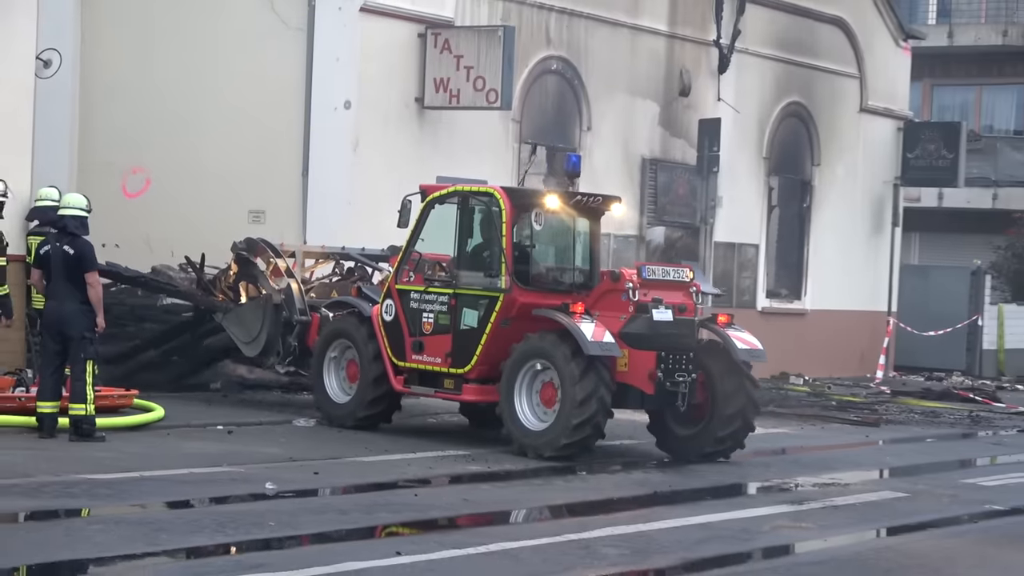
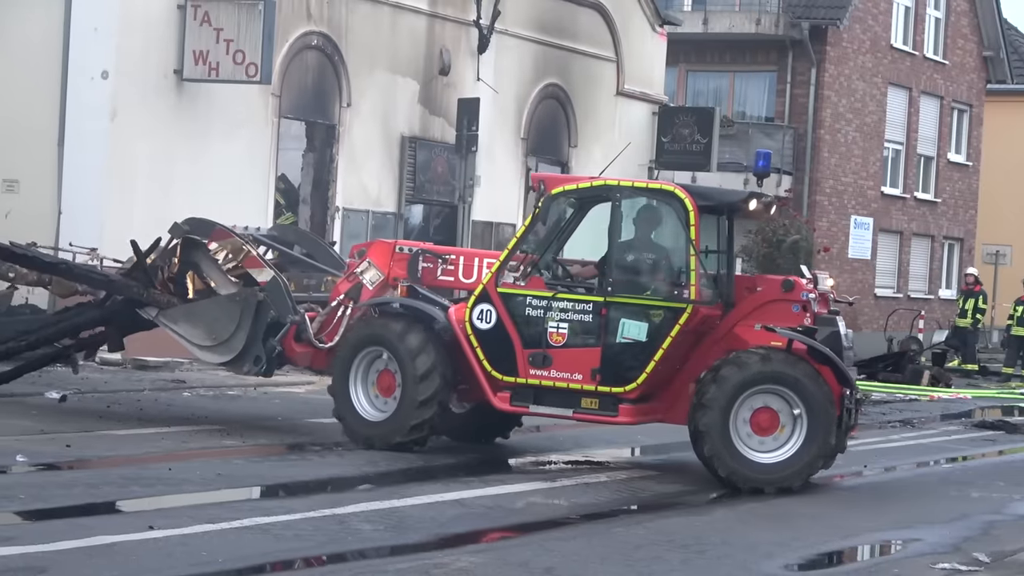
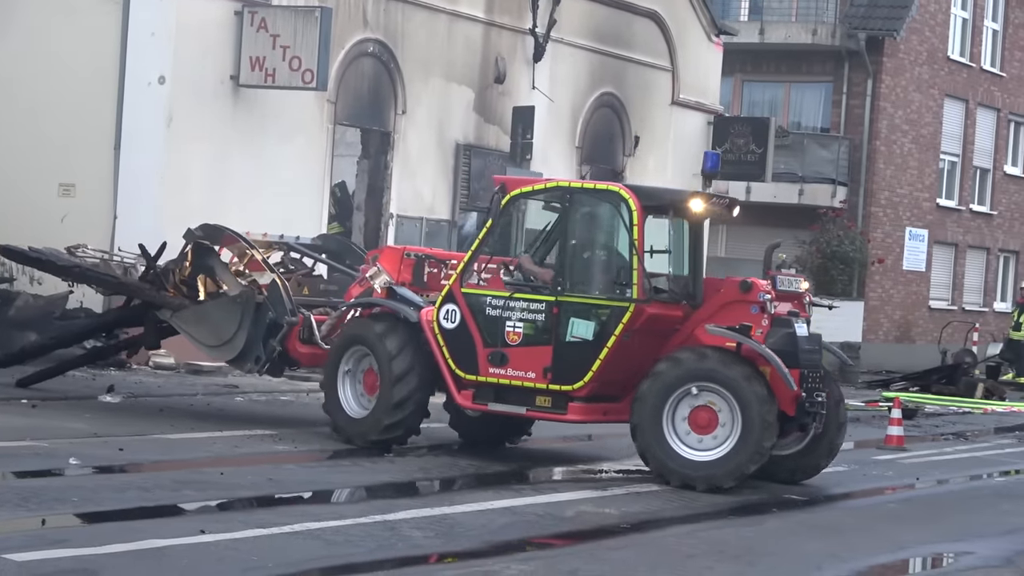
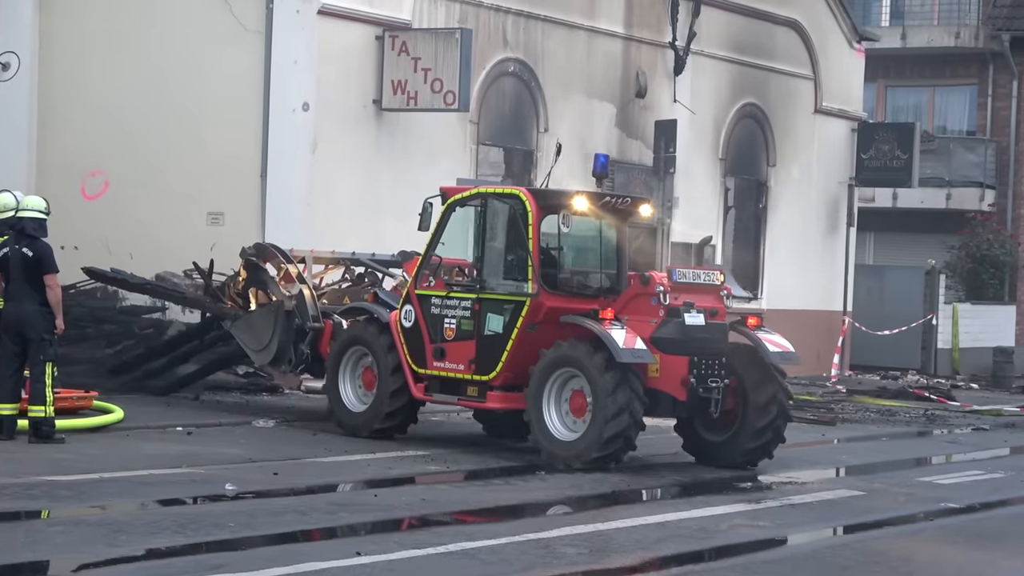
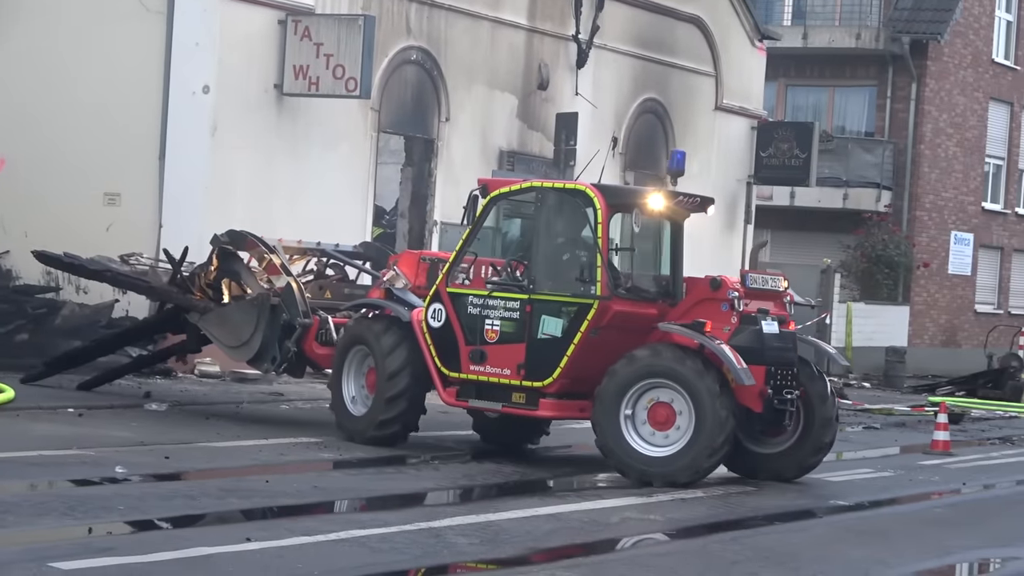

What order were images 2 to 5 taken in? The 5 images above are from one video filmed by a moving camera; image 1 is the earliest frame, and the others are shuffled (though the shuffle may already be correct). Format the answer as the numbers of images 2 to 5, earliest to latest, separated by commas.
4, 5, 3, 2
